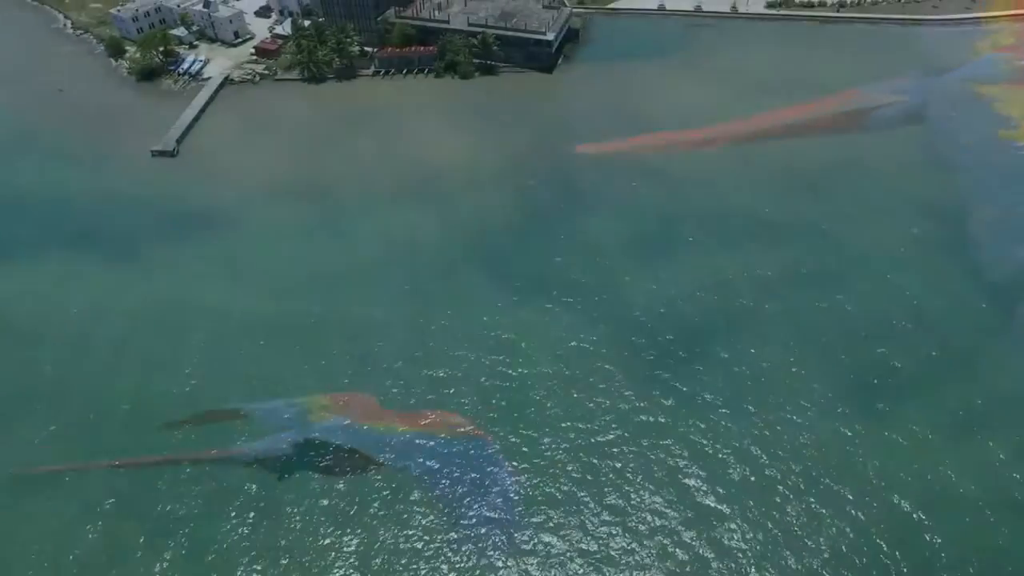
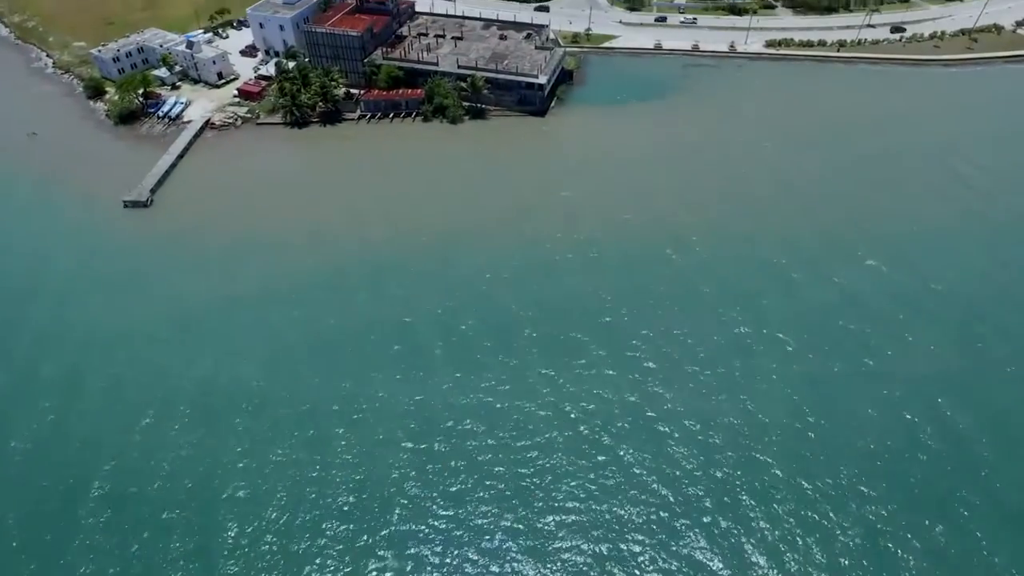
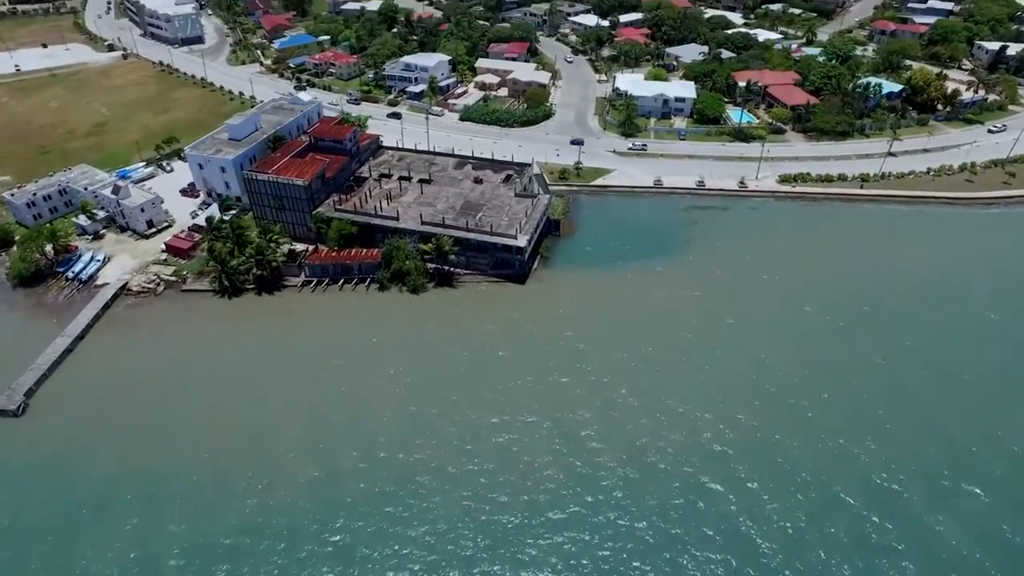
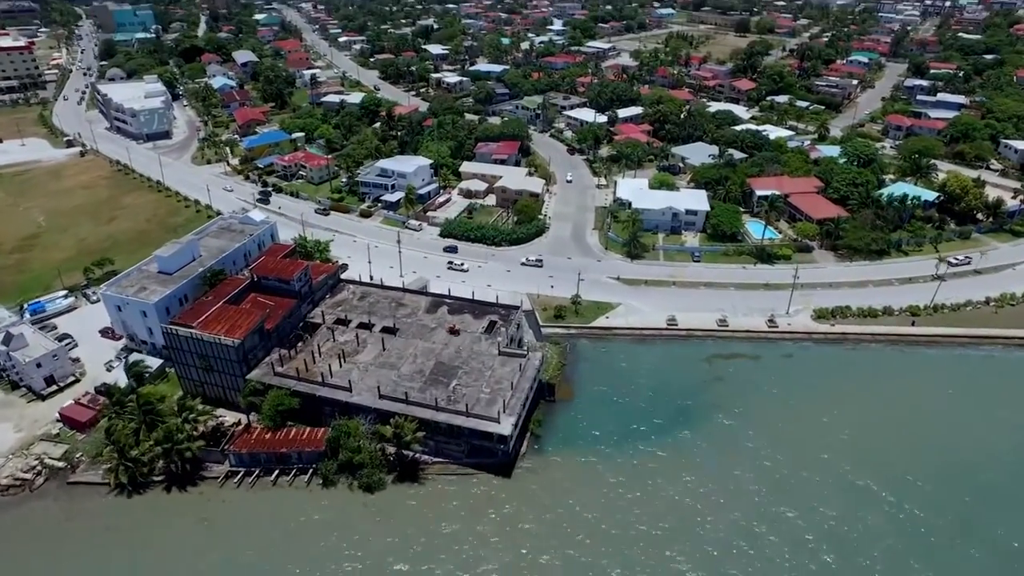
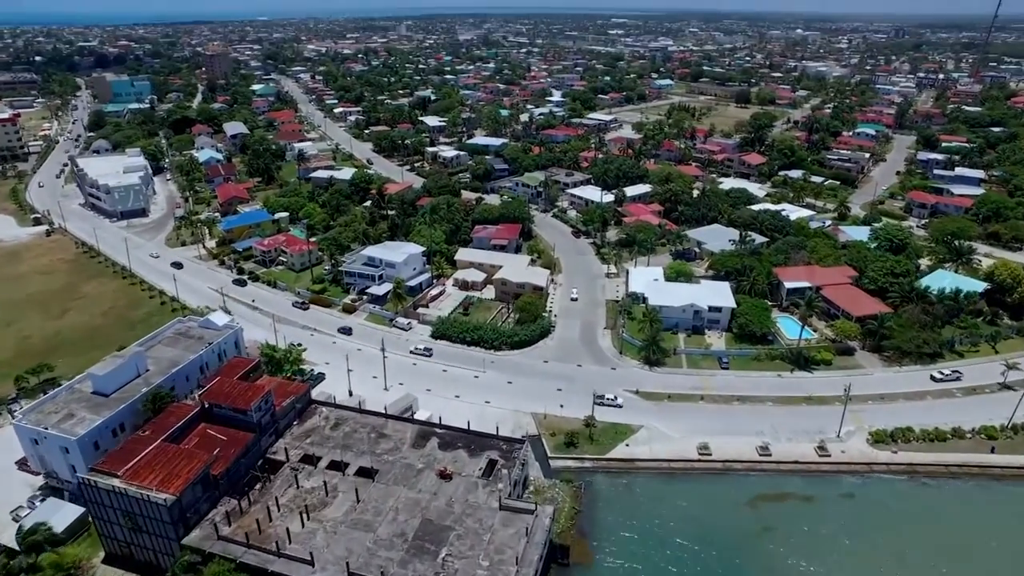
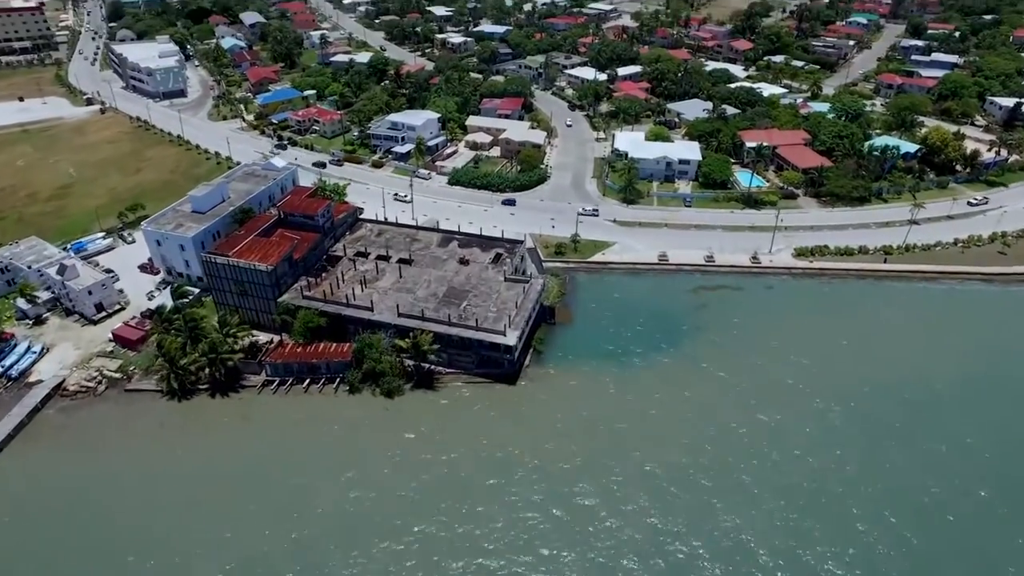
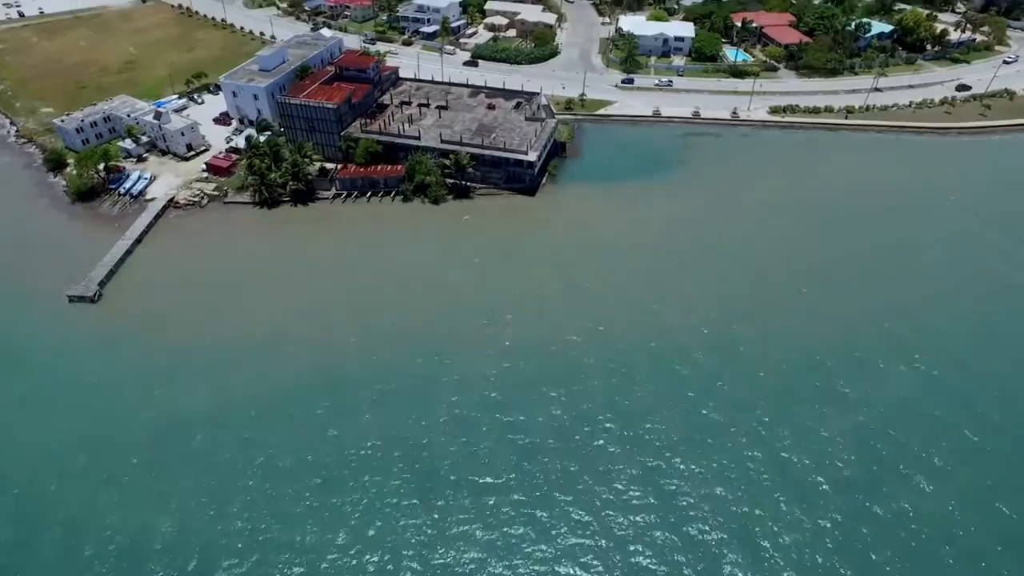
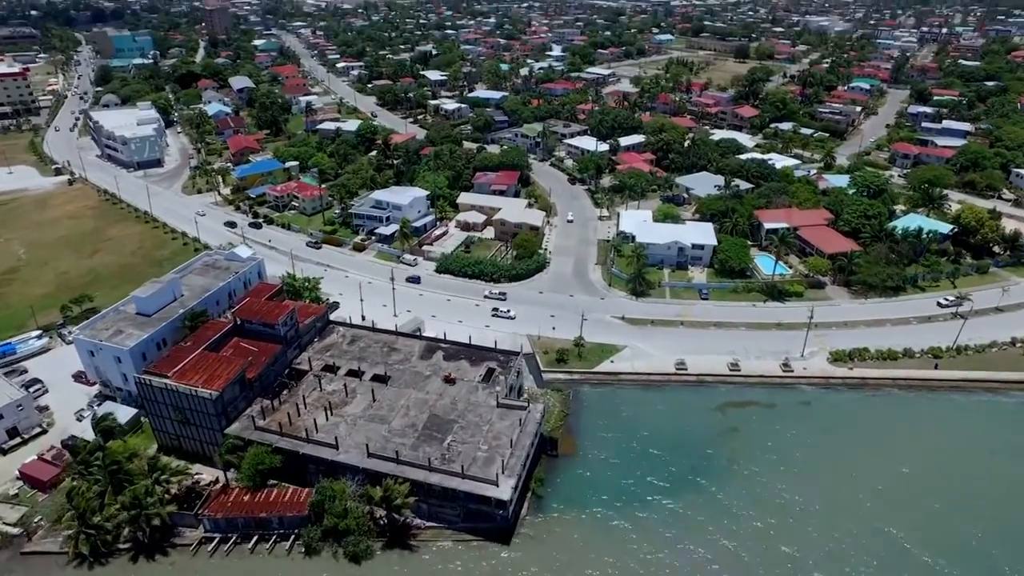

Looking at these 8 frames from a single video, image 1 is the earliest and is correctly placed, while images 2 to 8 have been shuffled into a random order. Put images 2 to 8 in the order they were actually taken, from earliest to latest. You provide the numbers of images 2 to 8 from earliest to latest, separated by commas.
2, 7, 3, 6, 4, 8, 5
